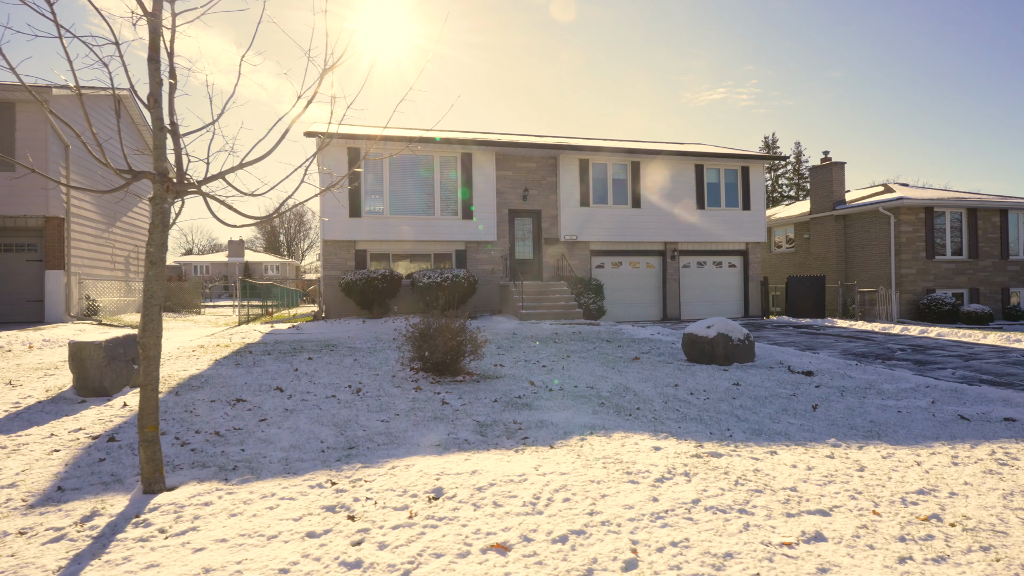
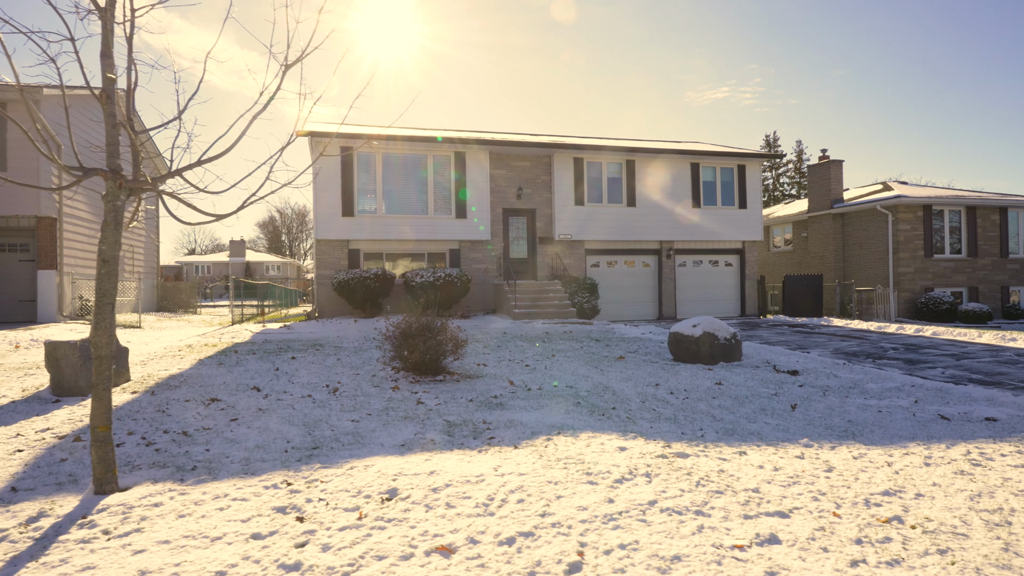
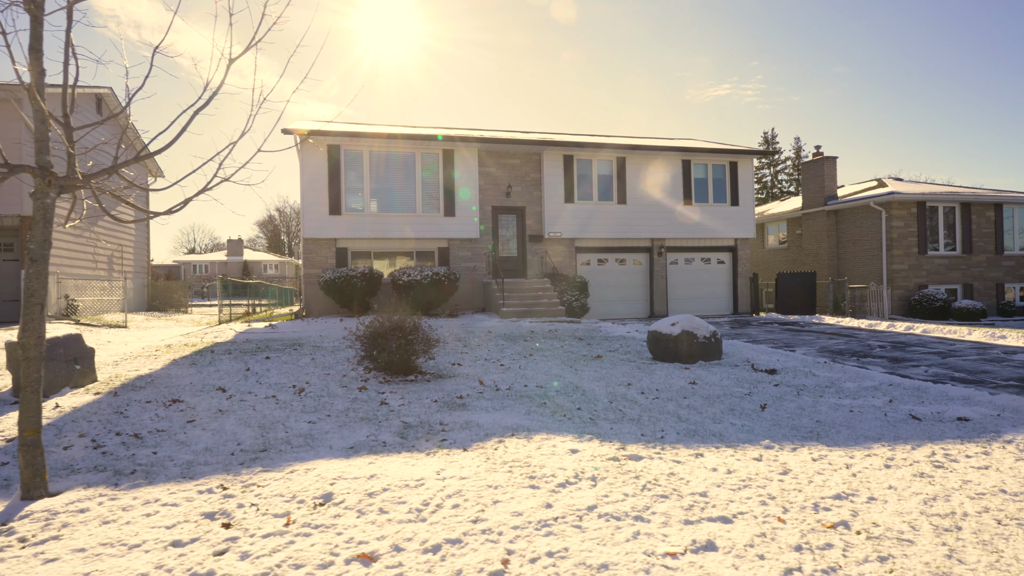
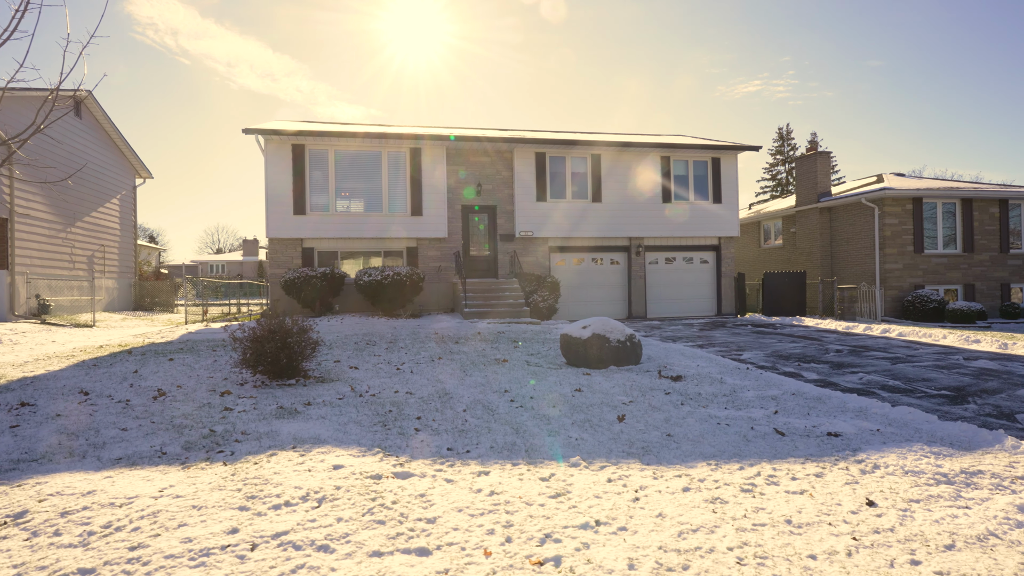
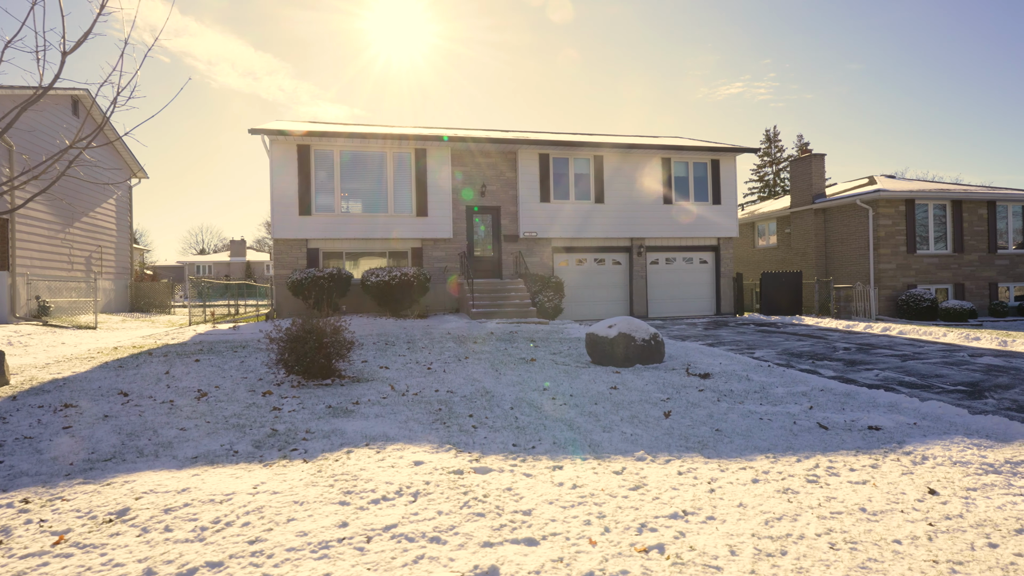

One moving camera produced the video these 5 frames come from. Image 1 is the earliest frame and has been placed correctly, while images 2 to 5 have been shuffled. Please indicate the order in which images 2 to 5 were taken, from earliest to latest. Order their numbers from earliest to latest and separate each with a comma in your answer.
2, 3, 5, 4
